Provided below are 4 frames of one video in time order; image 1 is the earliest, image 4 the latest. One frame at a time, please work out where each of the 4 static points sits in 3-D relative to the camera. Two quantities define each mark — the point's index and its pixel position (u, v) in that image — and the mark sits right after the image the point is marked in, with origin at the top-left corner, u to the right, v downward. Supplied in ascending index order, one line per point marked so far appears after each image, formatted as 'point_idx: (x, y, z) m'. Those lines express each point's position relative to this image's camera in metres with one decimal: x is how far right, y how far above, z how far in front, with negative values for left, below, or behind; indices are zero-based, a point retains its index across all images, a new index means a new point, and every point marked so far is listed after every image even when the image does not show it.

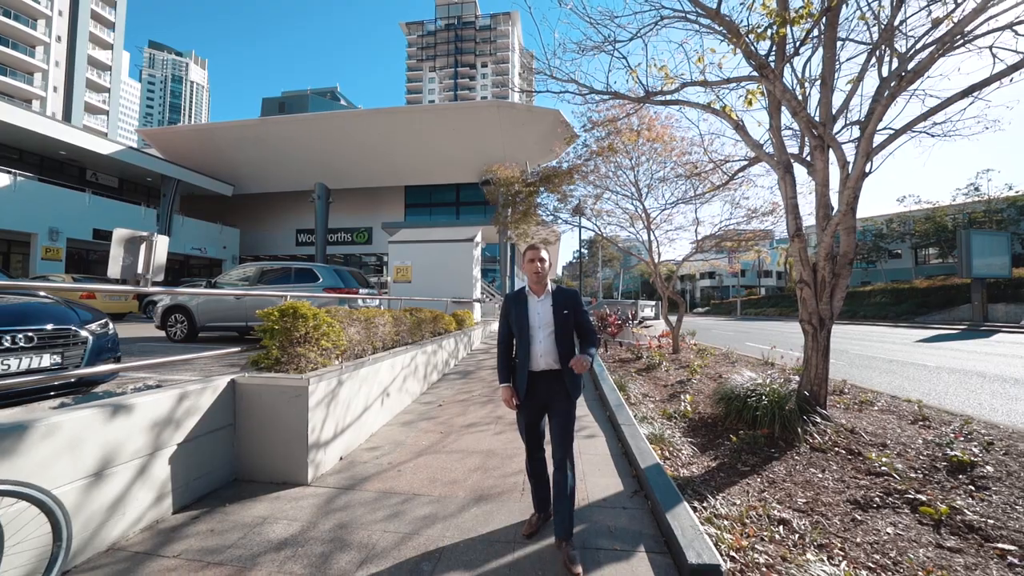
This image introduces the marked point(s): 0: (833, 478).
0: (+2.4, -1.4, +3.6) m
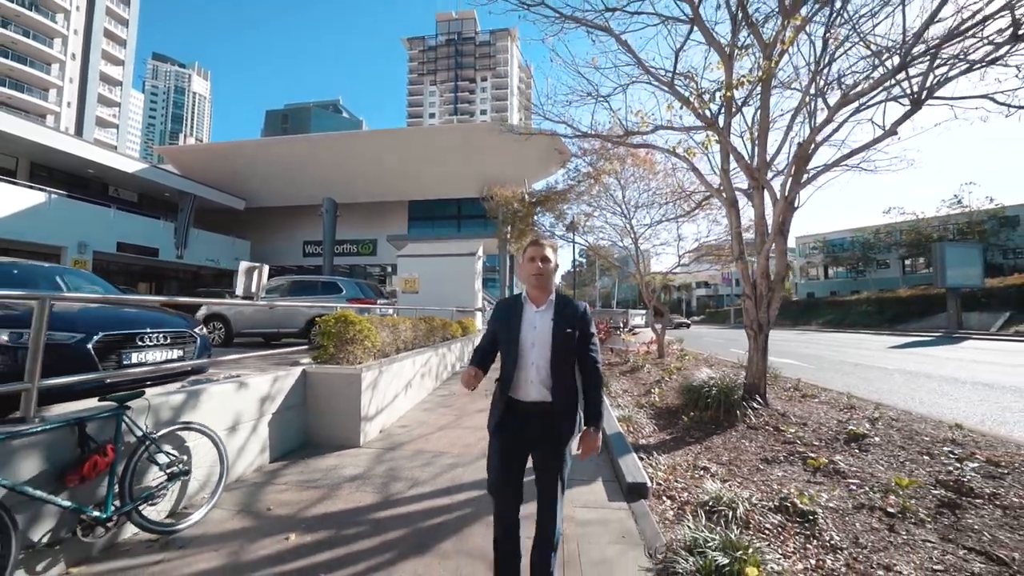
0: (+2.4, -1.5, +4.8) m
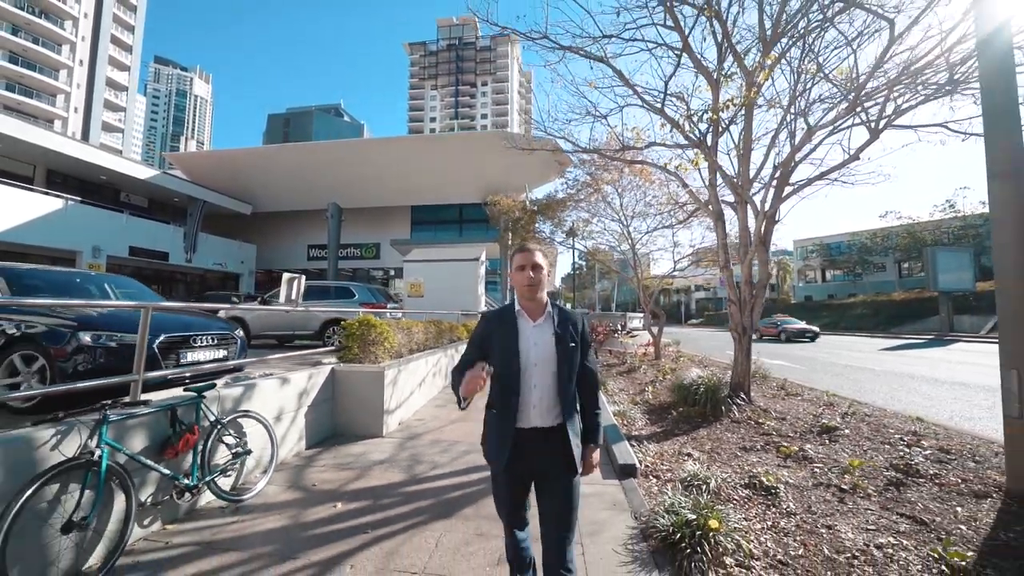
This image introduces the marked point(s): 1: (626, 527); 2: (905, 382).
0: (+2.4, -1.6, +5.3) m
1: (+0.7, -1.5, +3.0) m
2: (+8.4, -2.0, +10.3) m
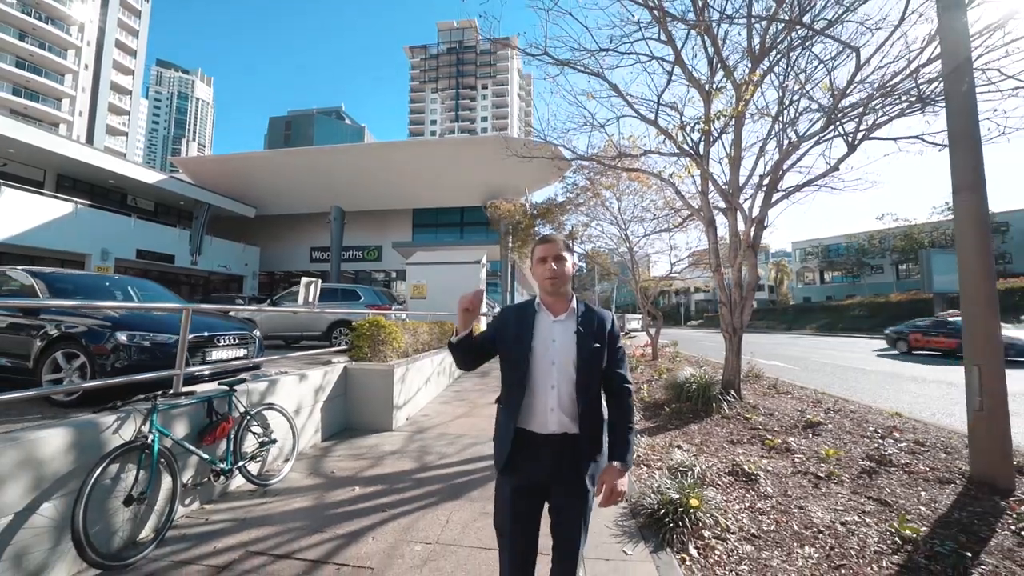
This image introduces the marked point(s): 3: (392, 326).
0: (+2.5, -1.6, +5.6) m
1: (+0.7, -1.5, +3.3) m
2: (+8.4, -2.1, +10.6) m
3: (-1.4, -0.5, +5.9) m
